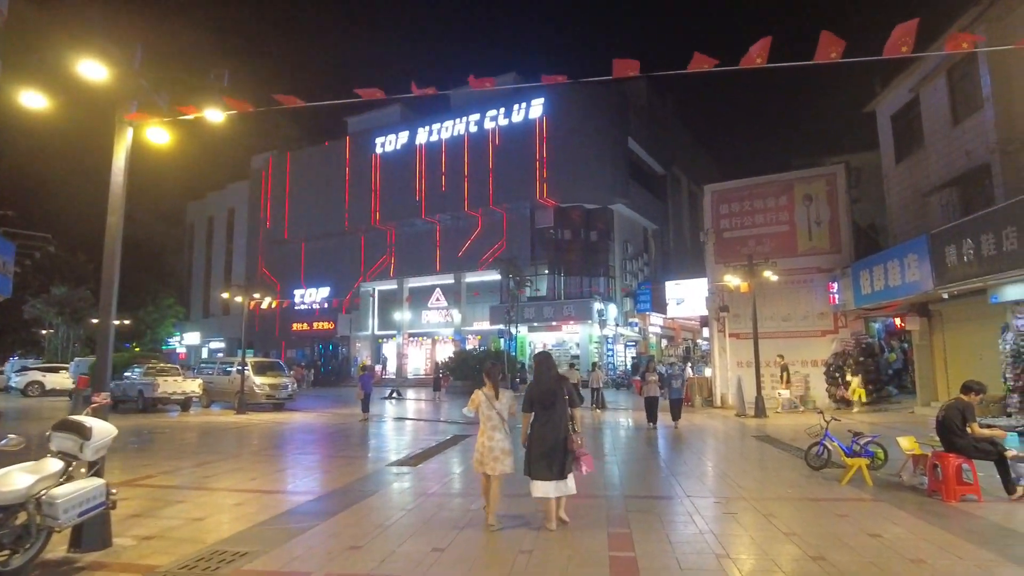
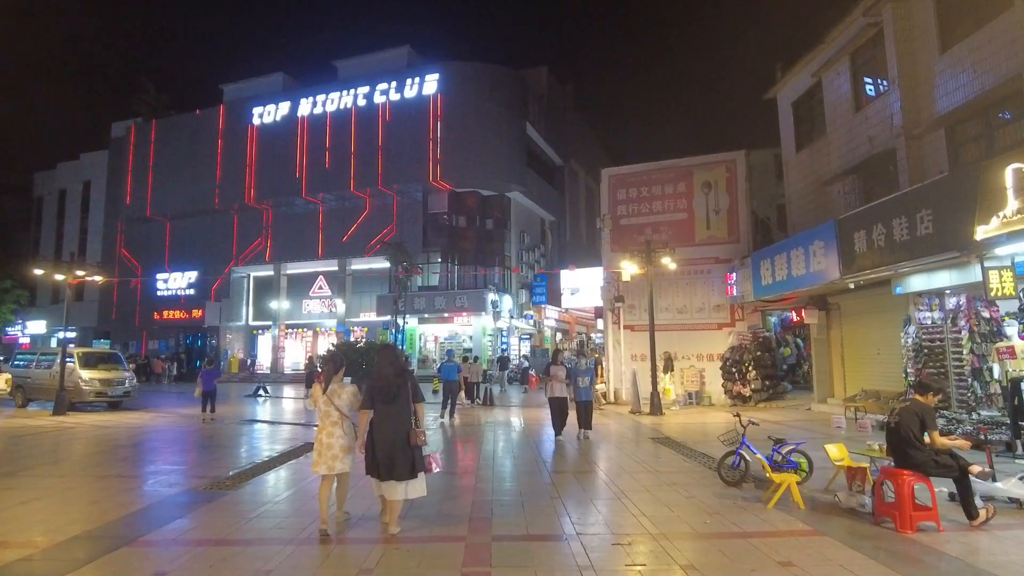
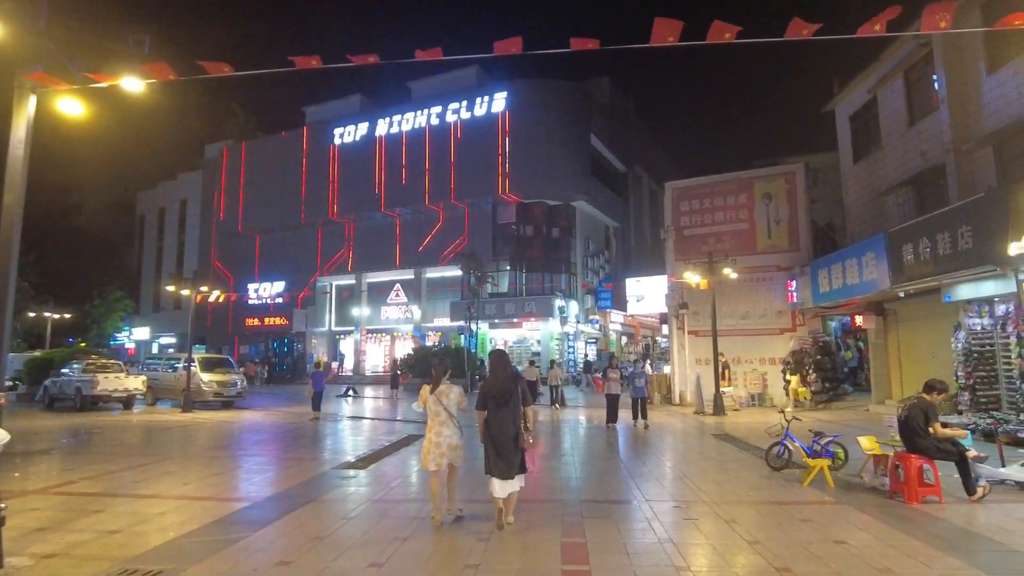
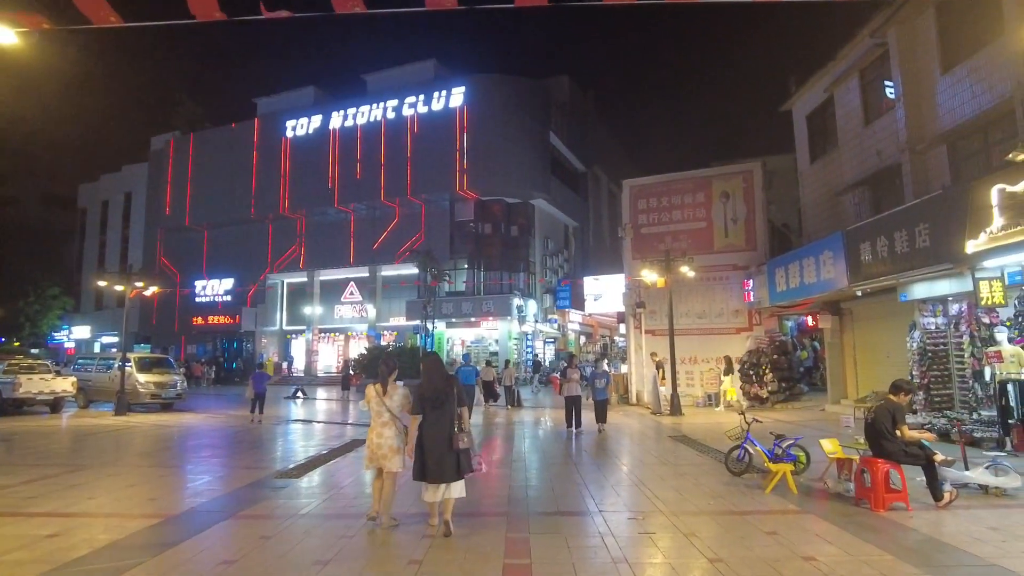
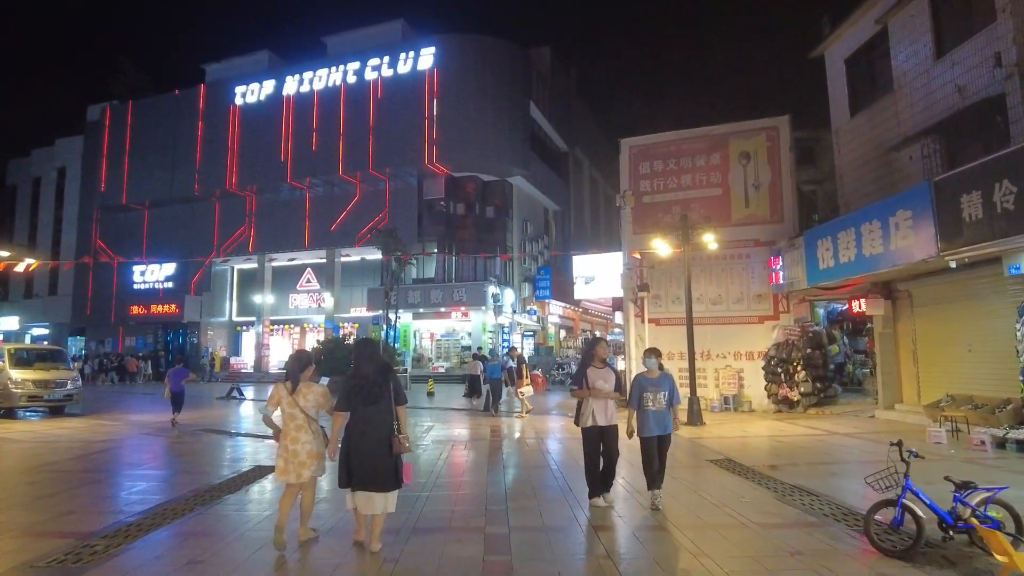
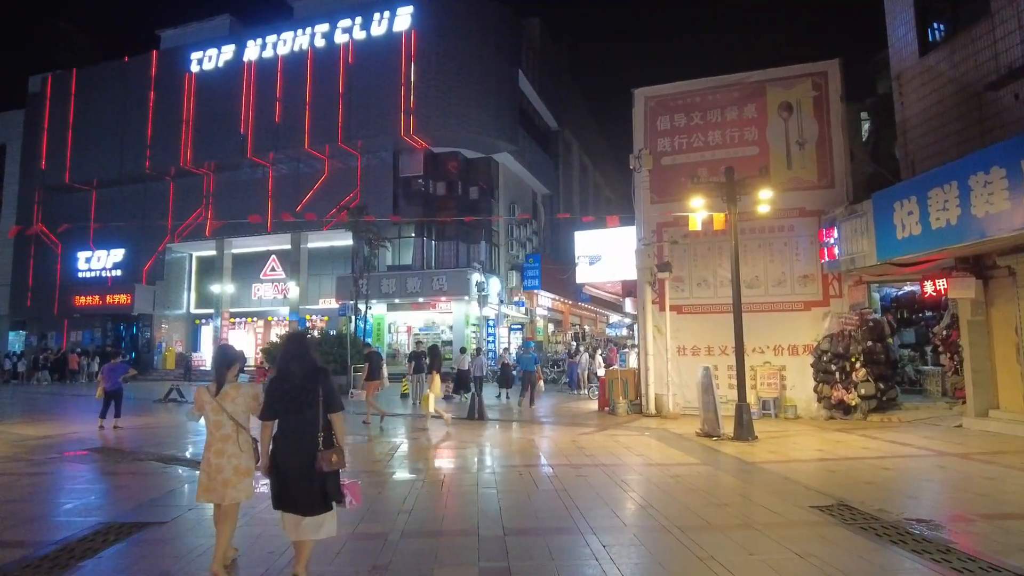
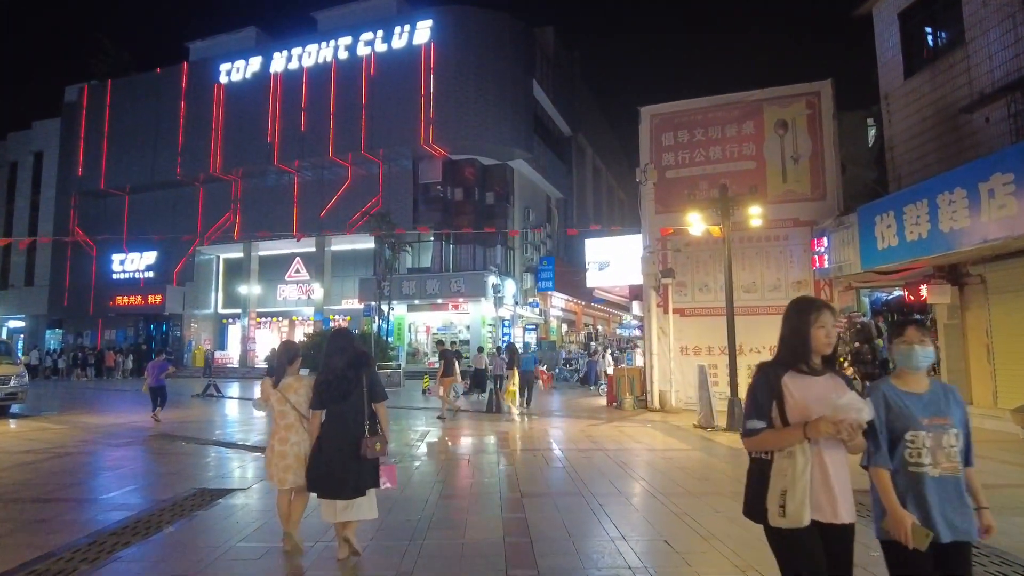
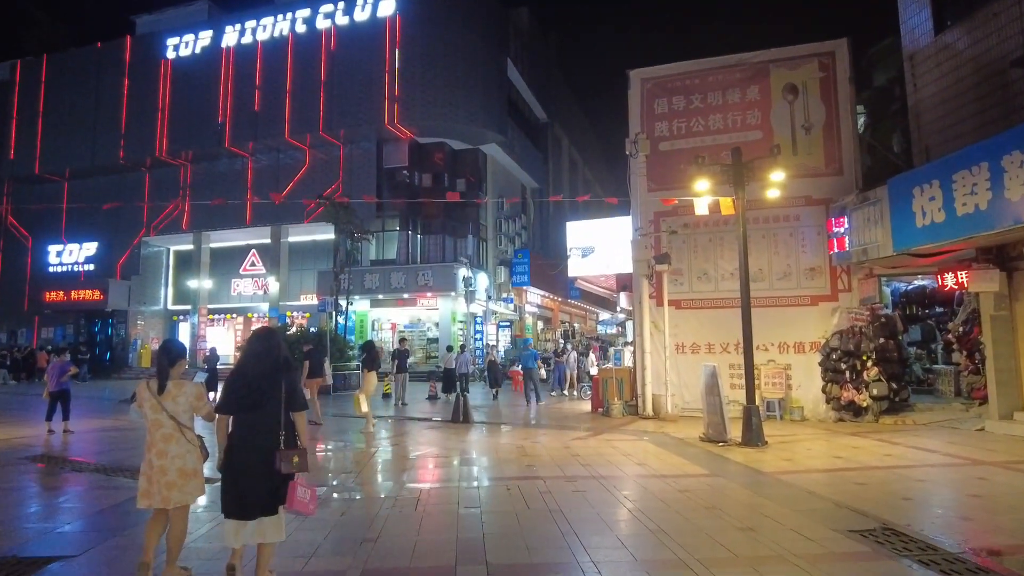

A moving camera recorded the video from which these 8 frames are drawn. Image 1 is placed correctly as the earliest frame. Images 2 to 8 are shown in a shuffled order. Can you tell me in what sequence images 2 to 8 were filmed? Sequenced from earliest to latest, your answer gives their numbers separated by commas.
3, 4, 2, 5, 7, 6, 8
